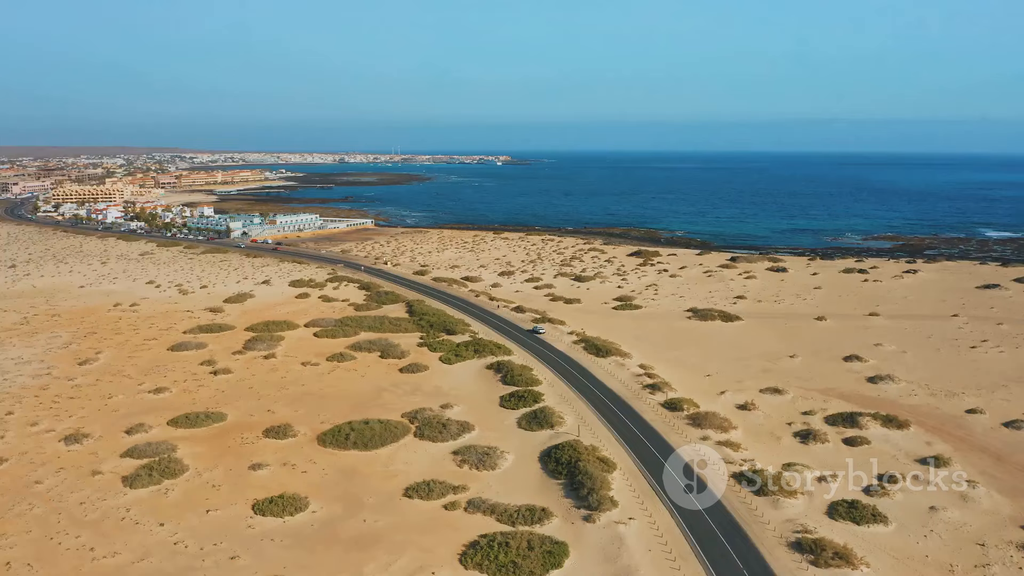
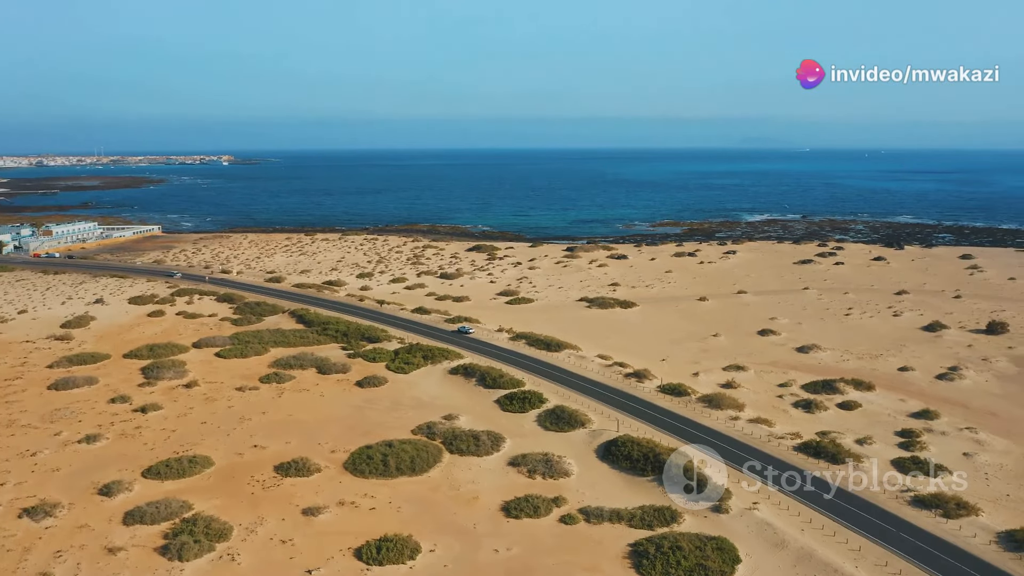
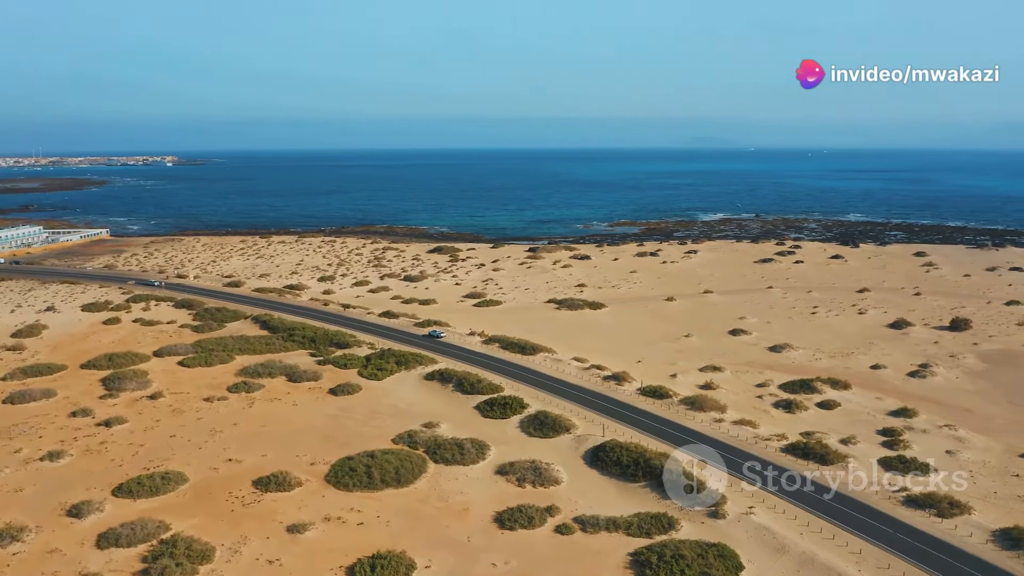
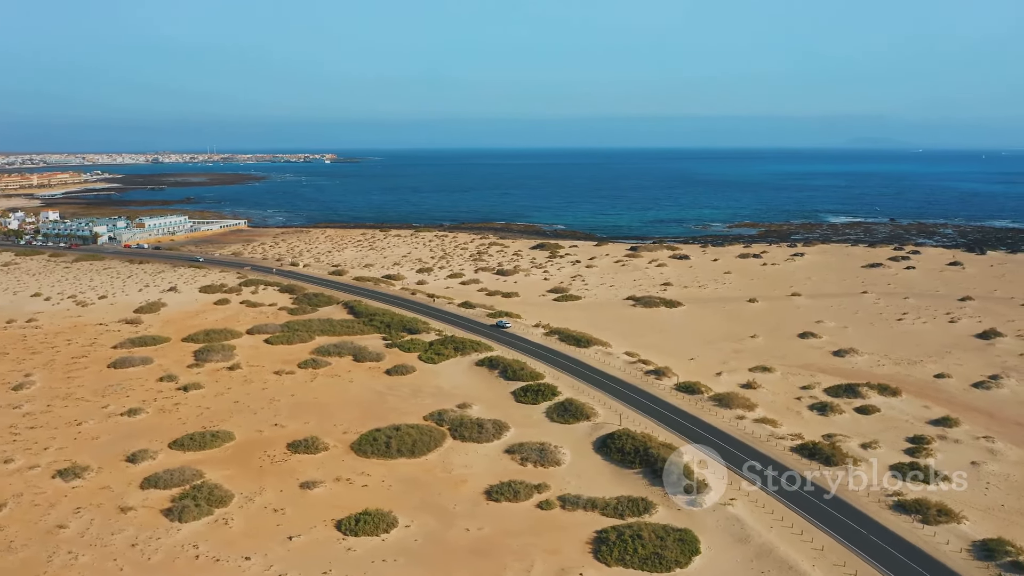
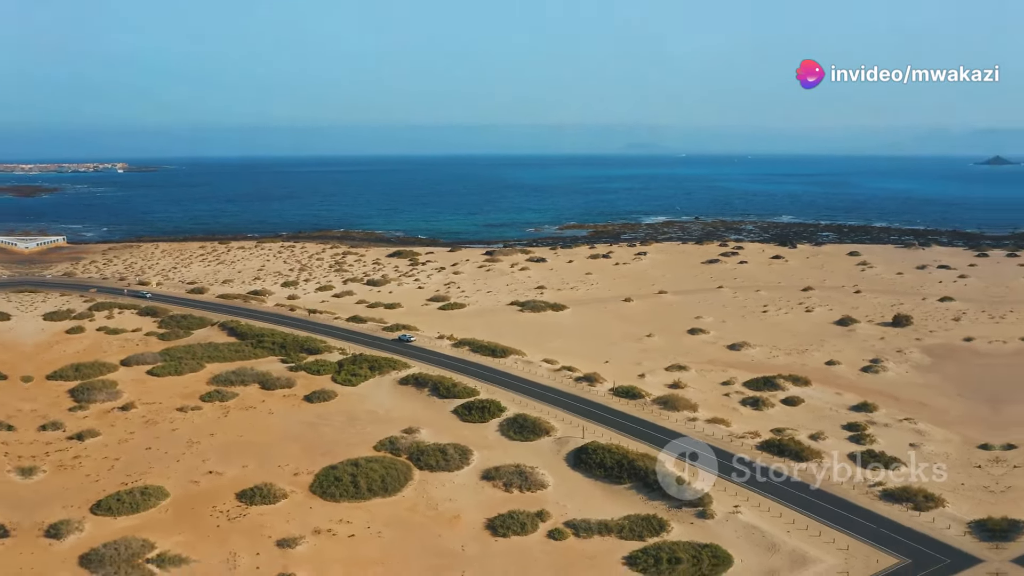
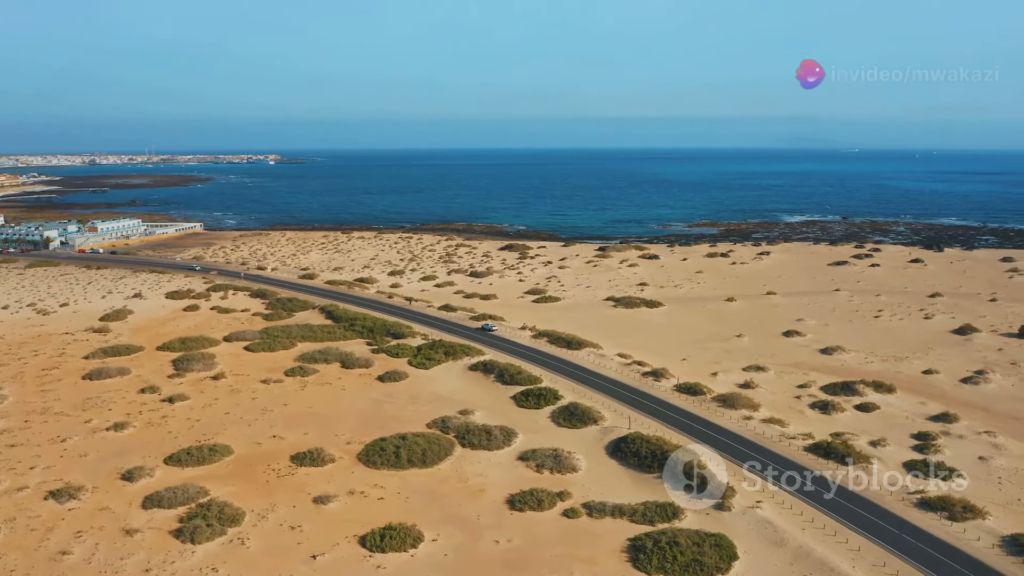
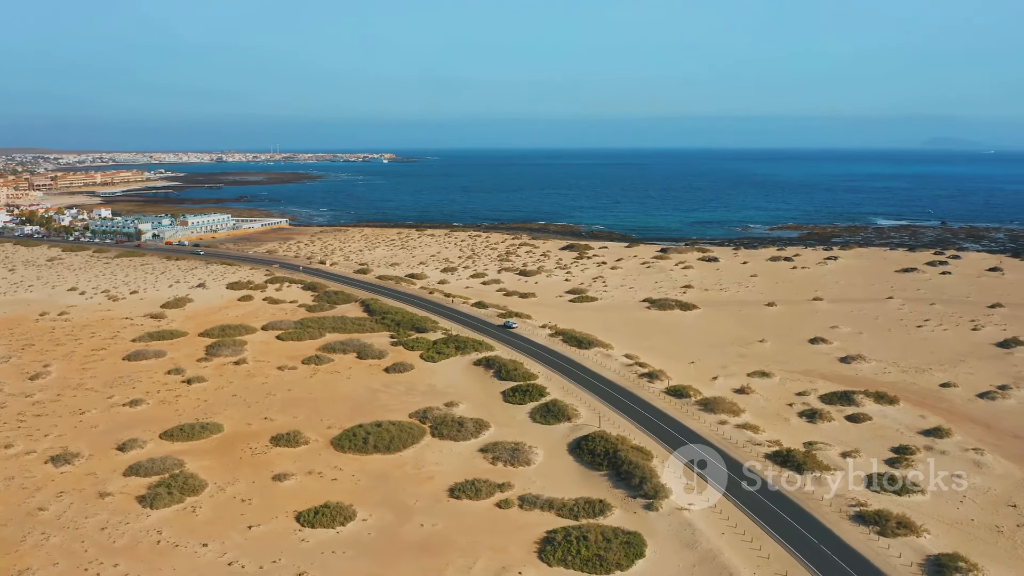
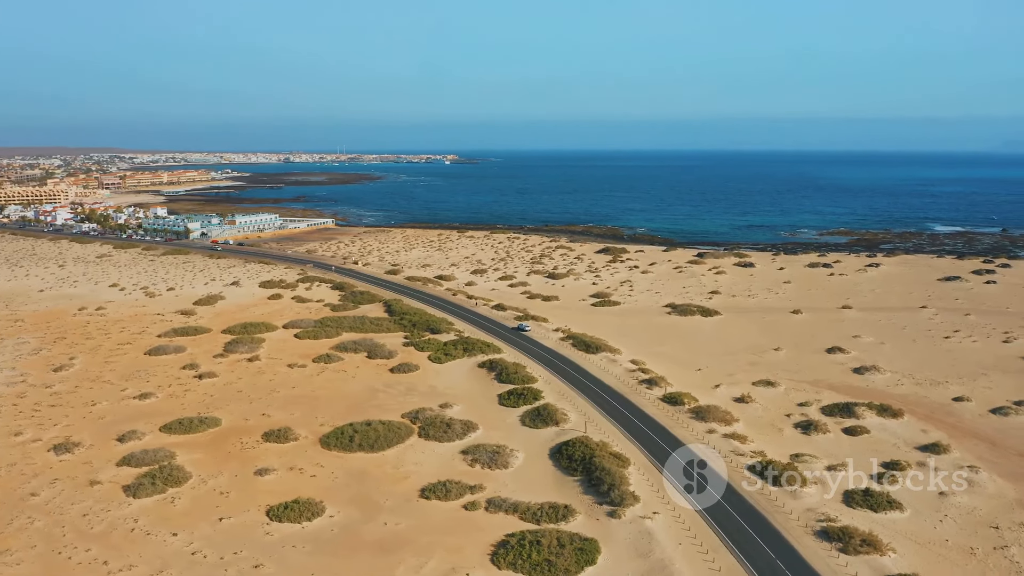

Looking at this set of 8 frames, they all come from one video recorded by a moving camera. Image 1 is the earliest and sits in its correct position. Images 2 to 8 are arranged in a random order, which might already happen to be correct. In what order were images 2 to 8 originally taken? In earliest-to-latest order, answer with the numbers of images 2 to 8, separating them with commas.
8, 7, 4, 6, 2, 3, 5
